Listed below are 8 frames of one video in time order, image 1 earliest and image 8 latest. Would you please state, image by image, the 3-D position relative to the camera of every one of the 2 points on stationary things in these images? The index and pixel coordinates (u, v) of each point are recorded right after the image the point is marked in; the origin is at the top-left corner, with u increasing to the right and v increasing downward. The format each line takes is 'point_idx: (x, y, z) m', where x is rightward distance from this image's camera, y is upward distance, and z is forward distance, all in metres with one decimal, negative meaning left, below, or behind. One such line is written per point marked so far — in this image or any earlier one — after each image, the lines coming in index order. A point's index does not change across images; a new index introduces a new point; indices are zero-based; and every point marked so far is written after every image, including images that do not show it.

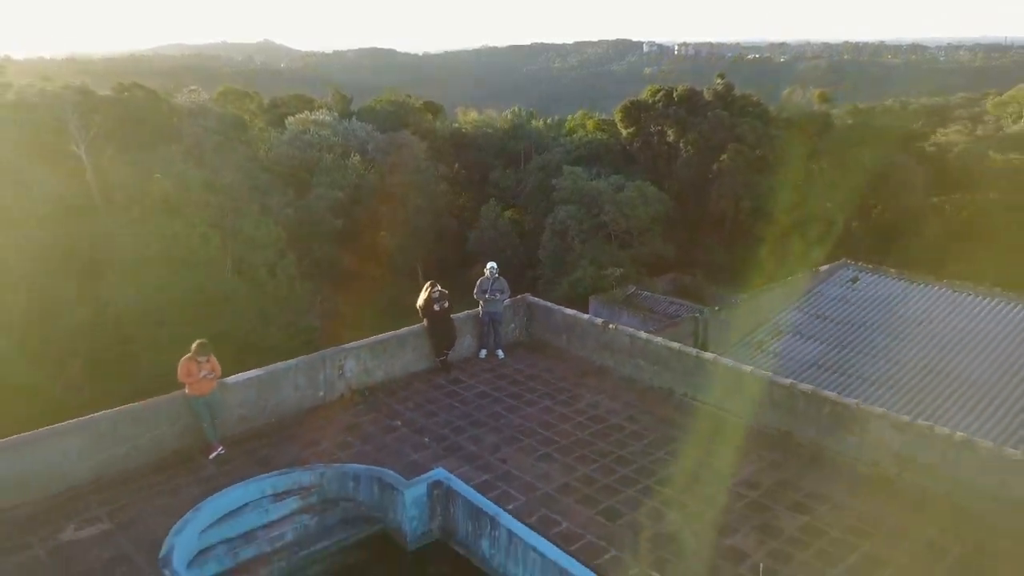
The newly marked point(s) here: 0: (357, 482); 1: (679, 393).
0: (-1.0, -1.2, +6.5) m
1: (+1.2, -0.7, +7.9) m
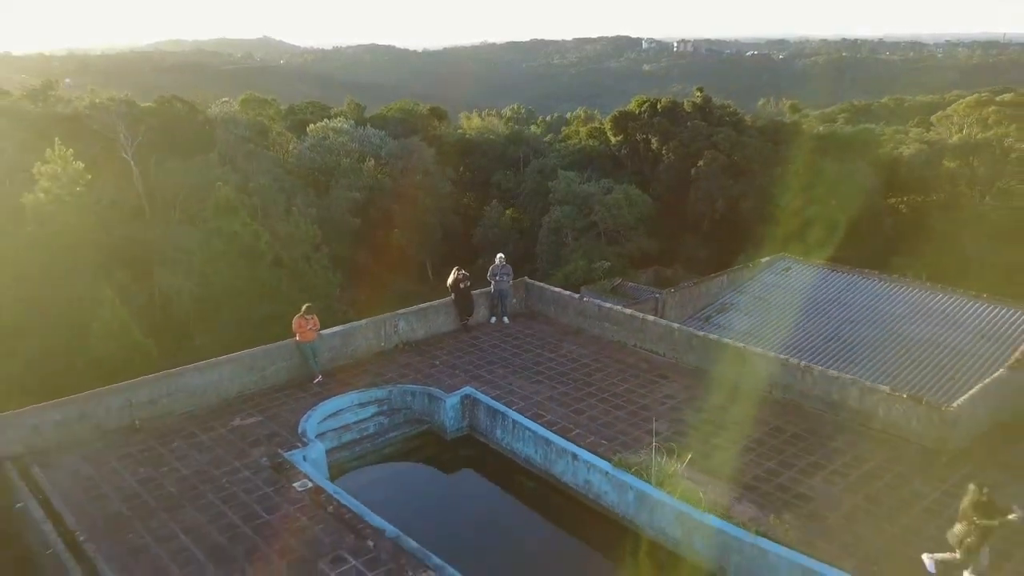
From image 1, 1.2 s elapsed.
0: (-0.9, -1.0, +9.8) m
1: (+1.2, -0.6, +11.3) m
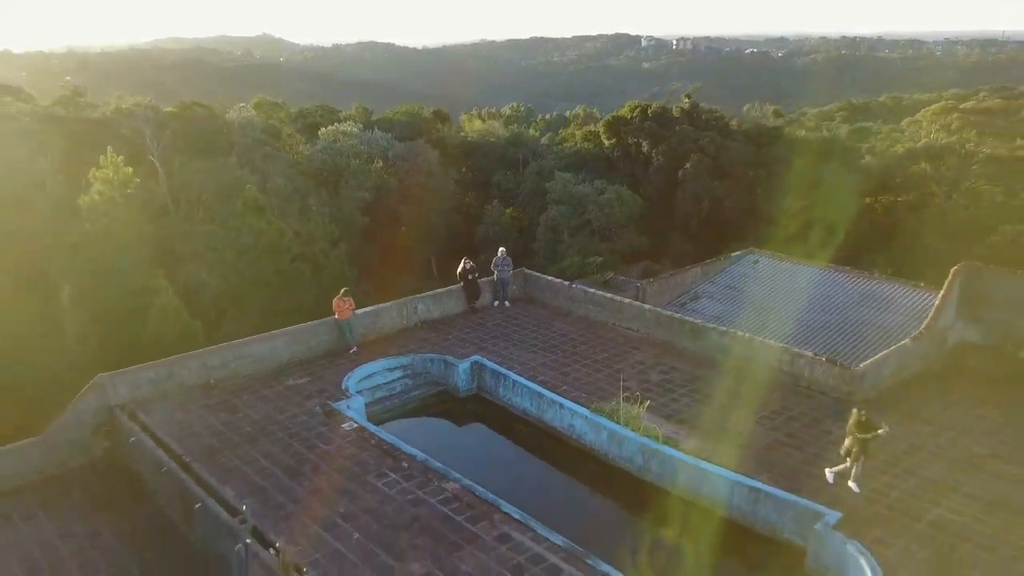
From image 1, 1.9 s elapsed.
0: (-0.9, -0.9, +12.0) m
1: (+1.2, -0.4, +13.5) m
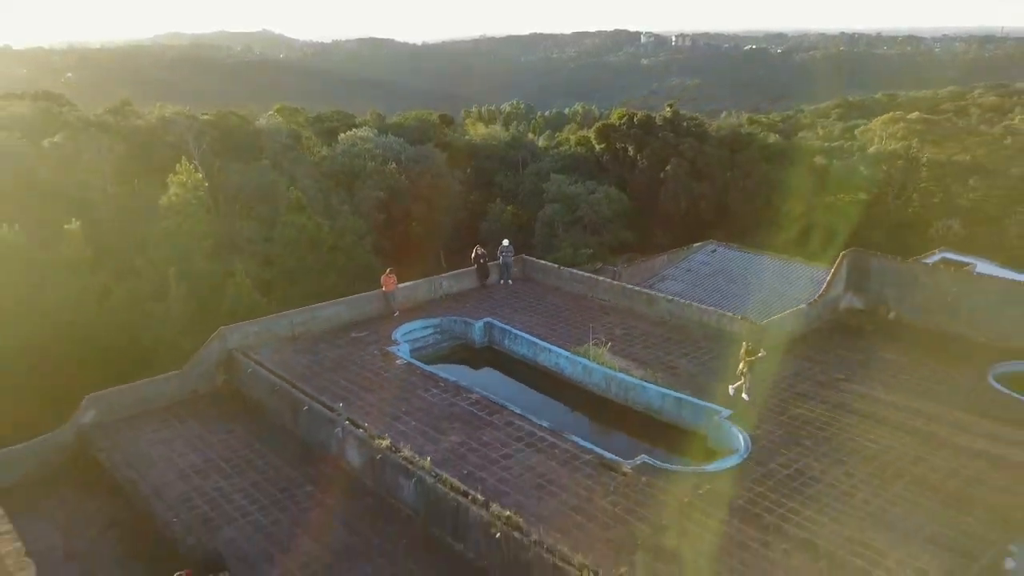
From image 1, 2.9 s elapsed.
0: (-0.9, -0.6, +16.2) m
1: (+1.3, -0.1, +17.6) m
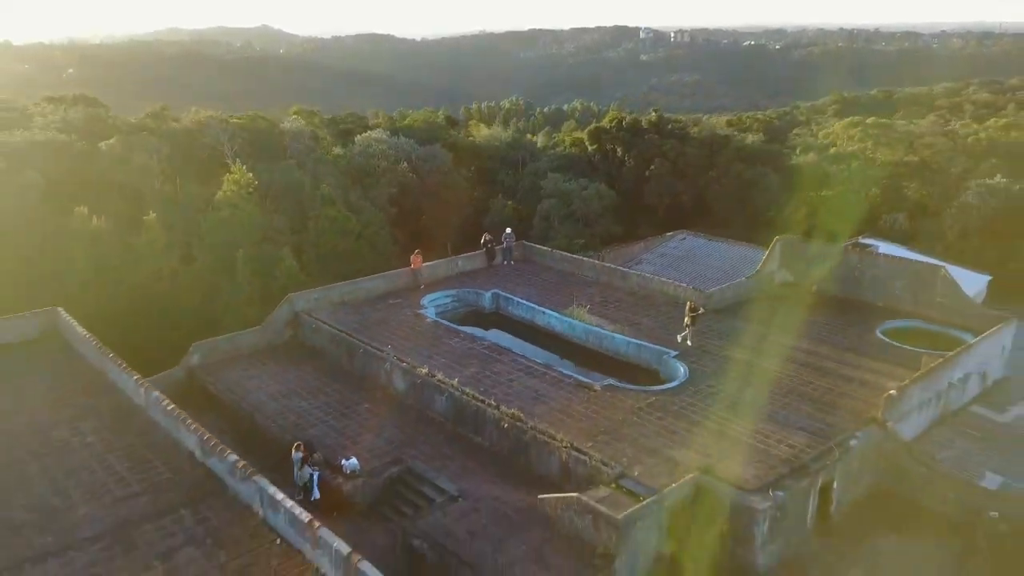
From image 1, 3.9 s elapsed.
0: (-0.9, -0.1, +20.4) m
1: (+1.3, +0.4, +21.8) m
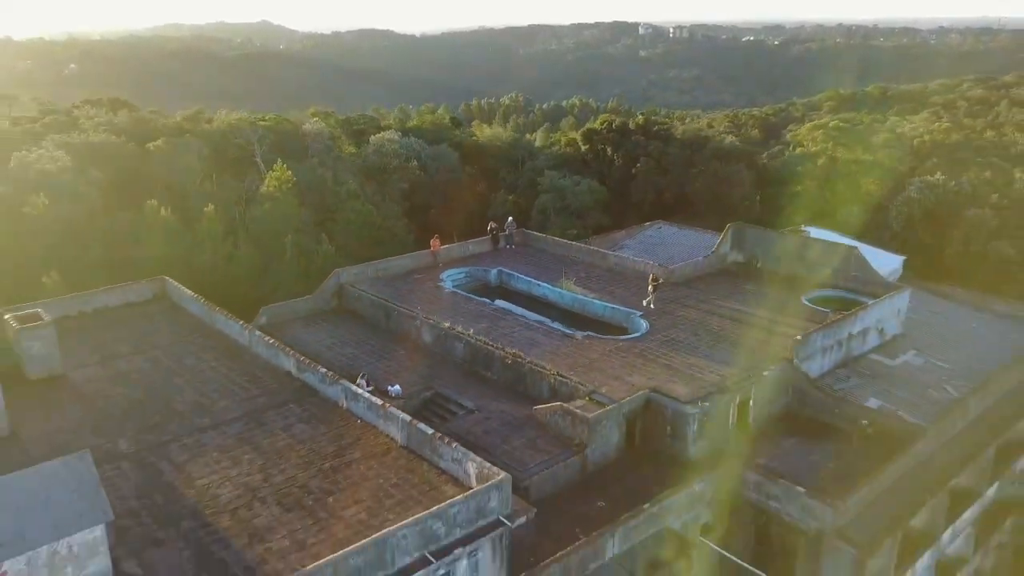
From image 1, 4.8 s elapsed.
0: (-0.8, +0.4, +25.0) m
1: (+1.3, +0.9, +26.5) m
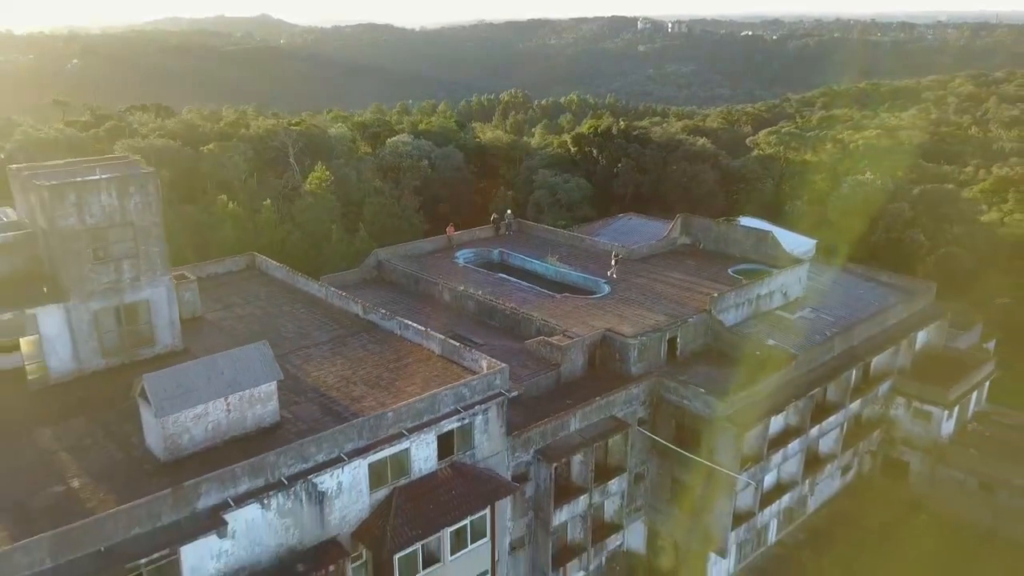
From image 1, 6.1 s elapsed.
0: (-0.9, +1.1, +32.3) m
1: (+1.3, +1.6, +33.7) m
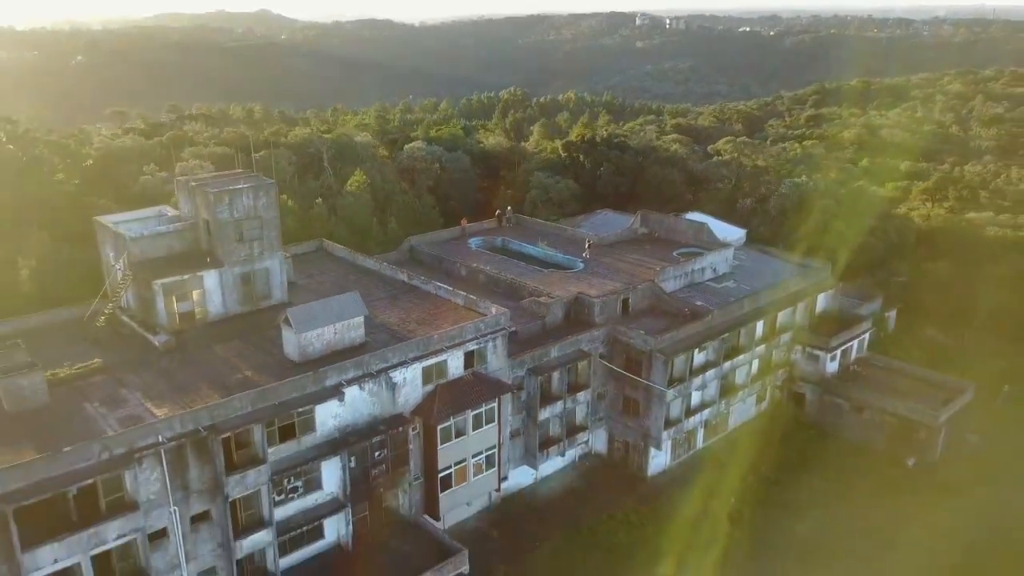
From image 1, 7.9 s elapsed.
0: (-0.9, +2.0, +42.1) m
1: (+1.3, +2.5, +43.5) m
